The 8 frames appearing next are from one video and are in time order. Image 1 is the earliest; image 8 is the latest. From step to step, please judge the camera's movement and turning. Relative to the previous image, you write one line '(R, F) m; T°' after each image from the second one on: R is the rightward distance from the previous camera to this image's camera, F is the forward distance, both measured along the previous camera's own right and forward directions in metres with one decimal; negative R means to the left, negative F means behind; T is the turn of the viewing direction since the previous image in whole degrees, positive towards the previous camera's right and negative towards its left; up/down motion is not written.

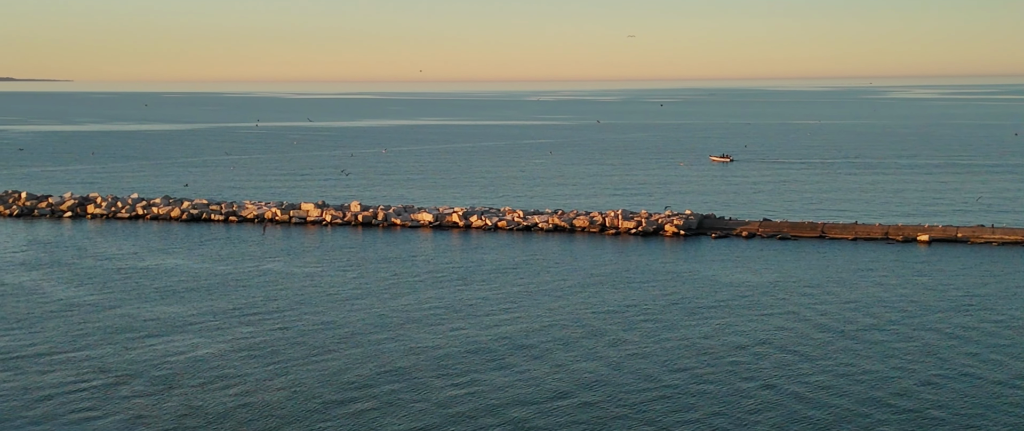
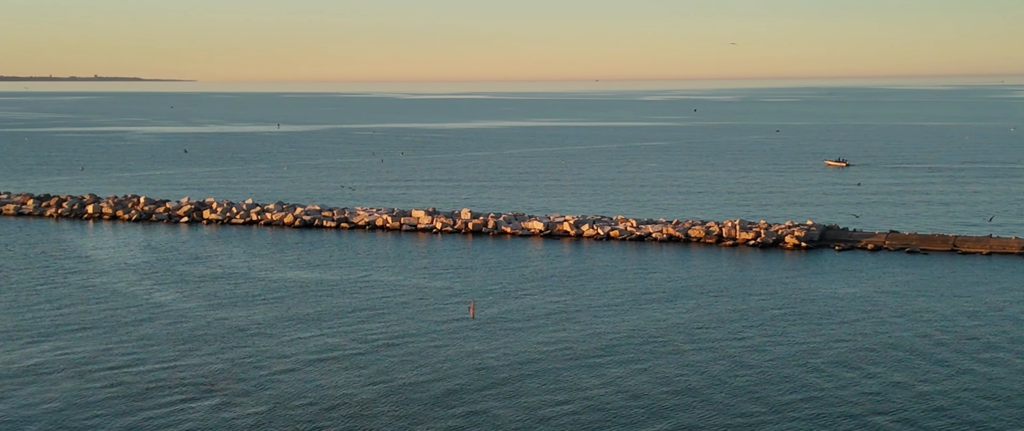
(0.0, +0.8) m; -5°
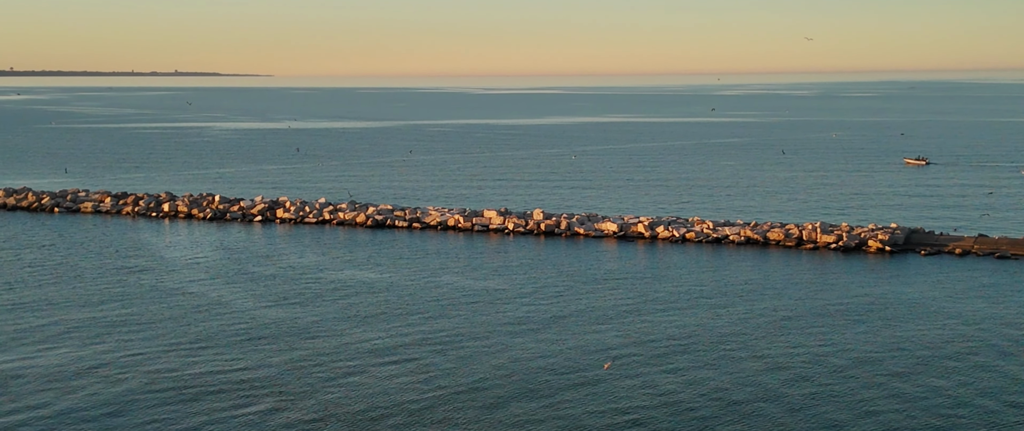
(0.0, +0.6) m; -4°
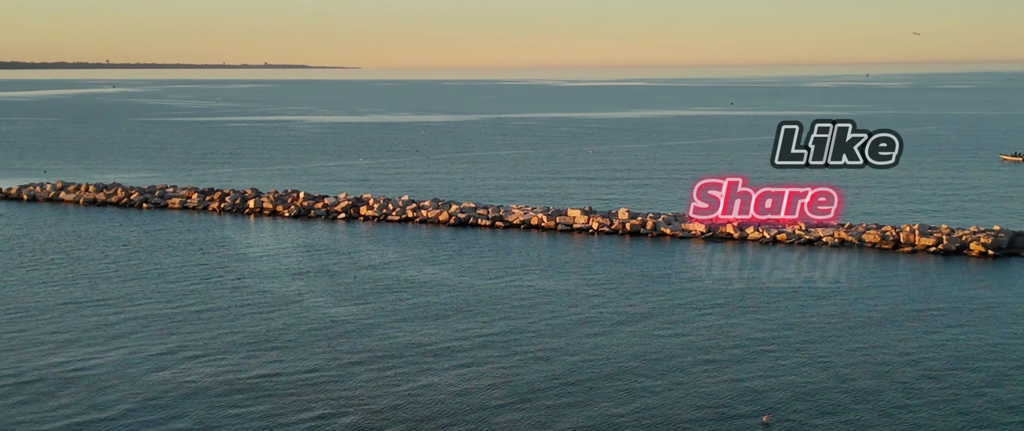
(0.0, +0.7) m; -4°
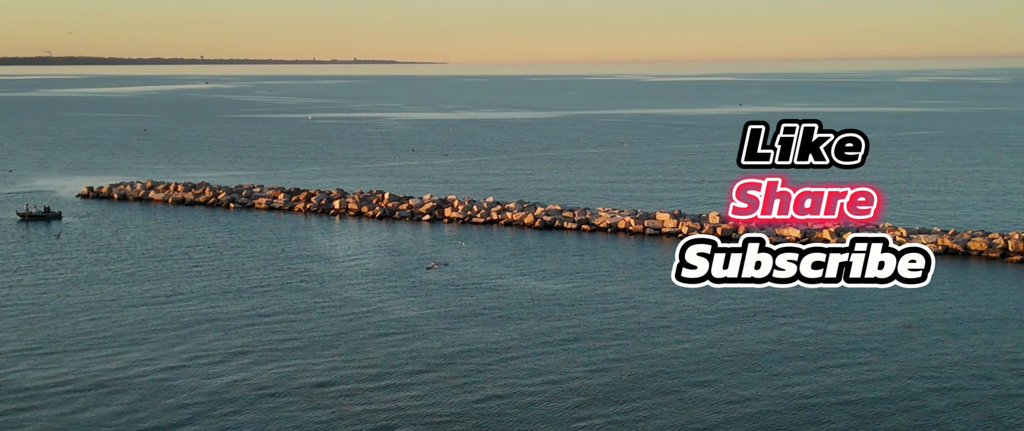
(0.0, +0.8) m; -4°
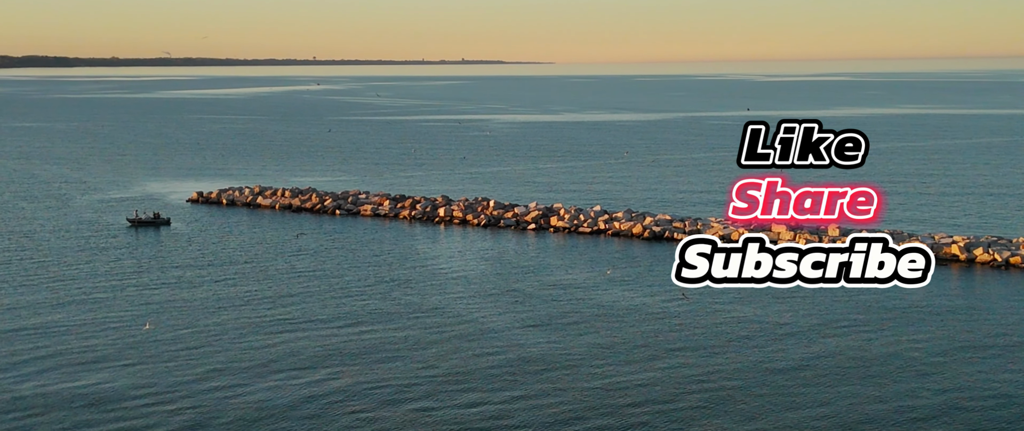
(-0.1, +1.0) m; -5°
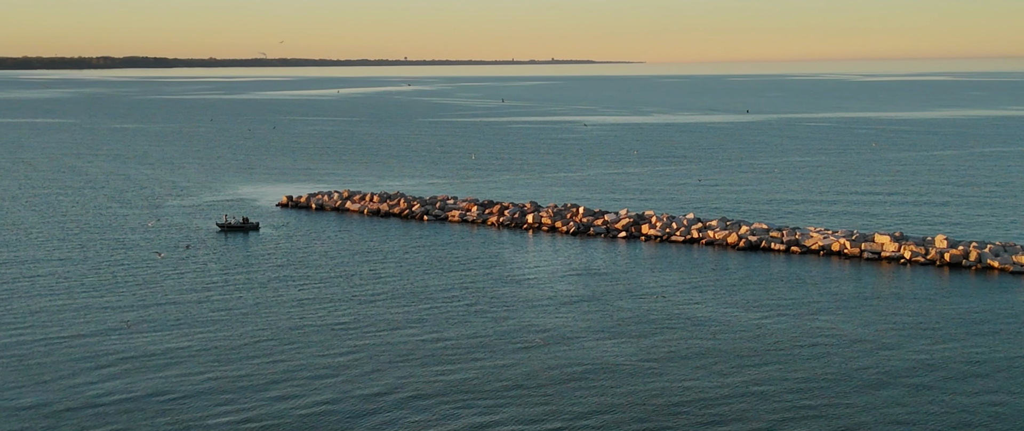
(0.0, +0.9) m; -4°
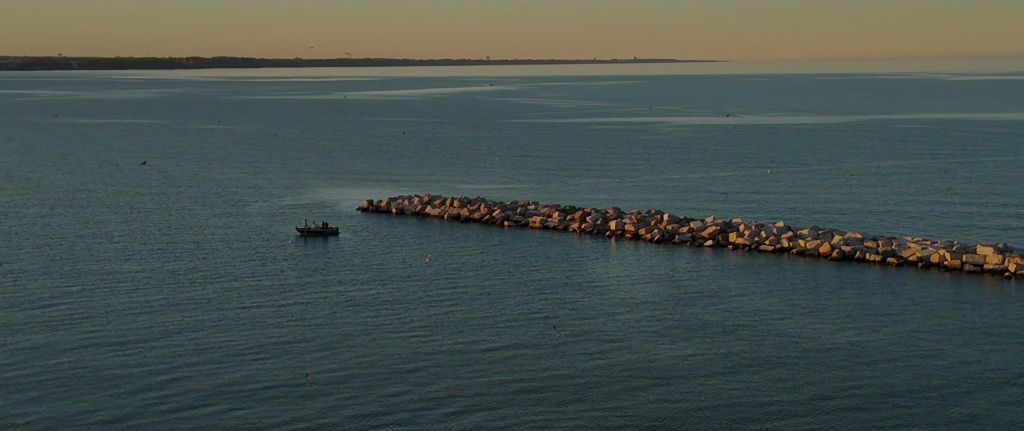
(0.0, +0.9) m; -4°
